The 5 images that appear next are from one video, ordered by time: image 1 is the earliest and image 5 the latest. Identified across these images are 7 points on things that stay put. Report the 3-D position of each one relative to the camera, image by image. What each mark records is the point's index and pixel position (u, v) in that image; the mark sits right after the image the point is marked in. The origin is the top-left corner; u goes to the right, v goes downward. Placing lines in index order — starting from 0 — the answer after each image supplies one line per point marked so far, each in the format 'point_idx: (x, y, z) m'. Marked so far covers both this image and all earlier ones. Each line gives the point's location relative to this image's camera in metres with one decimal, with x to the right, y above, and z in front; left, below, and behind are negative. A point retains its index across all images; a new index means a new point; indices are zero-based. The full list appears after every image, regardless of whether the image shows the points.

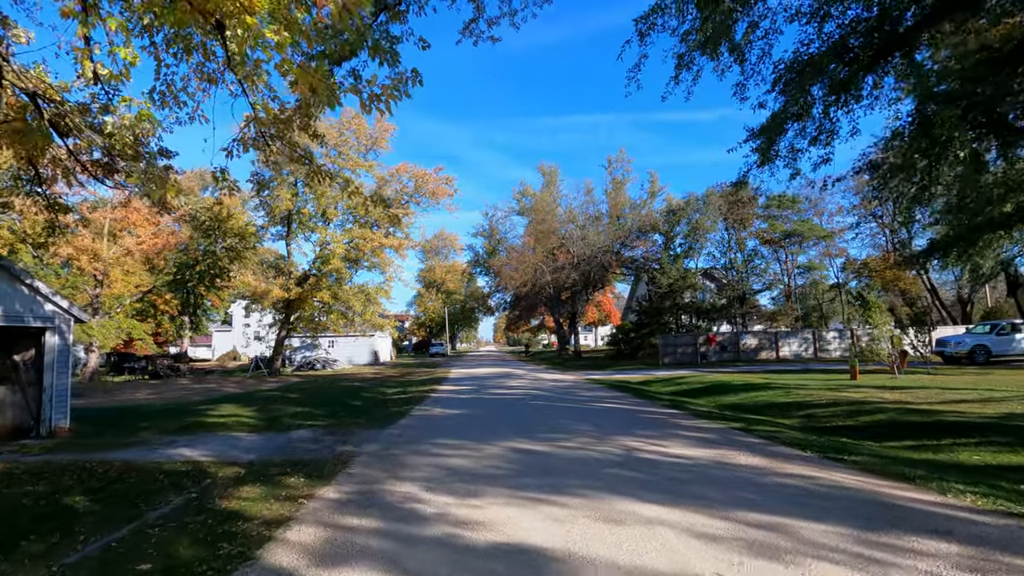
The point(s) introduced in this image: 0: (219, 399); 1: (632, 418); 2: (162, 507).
0: (-9.1, -3.5, +17.8) m
1: (+2.3, -2.4, +10.6) m
2: (-3.5, -2.2, +5.7) m
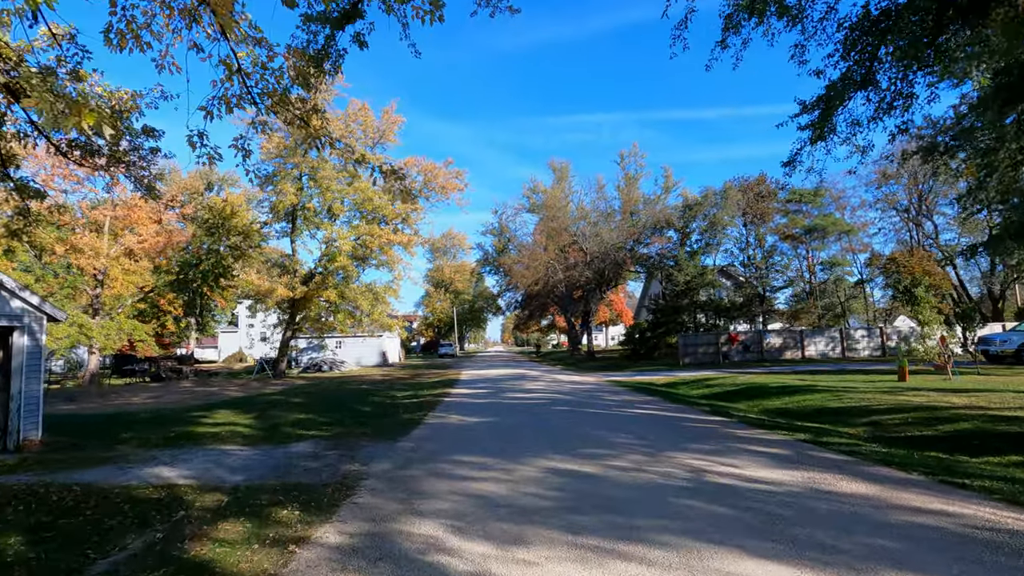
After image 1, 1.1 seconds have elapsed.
0: (-8.5, -3.4, +16.6) m
1: (+2.7, -2.3, +9.3) m
2: (-3.1, -2.1, +4.4) m
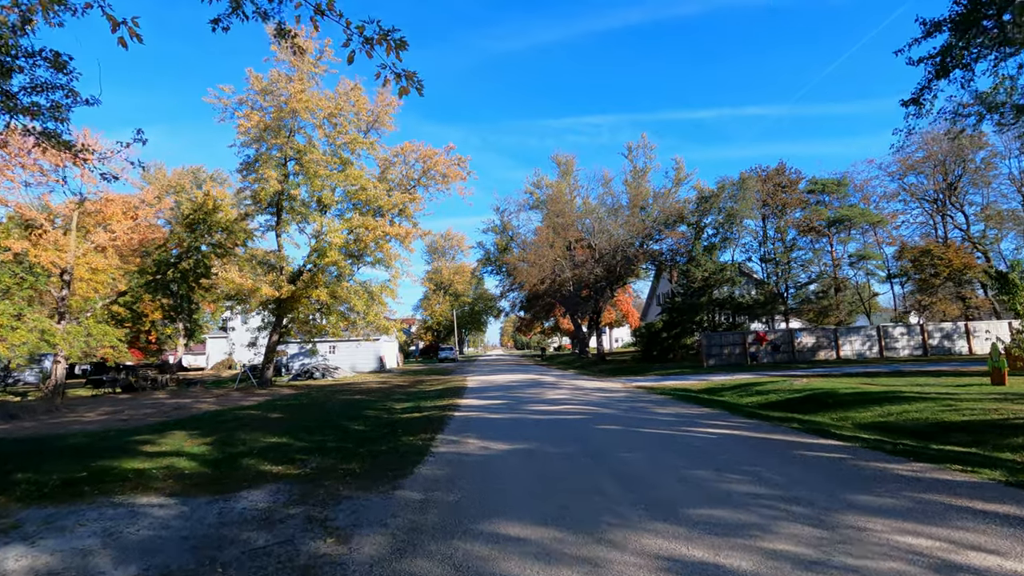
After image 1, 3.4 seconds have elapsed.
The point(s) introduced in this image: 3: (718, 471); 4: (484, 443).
0: (-8.0, -3.2, +13.8) m
1: (+3.3, -2.0, +6.5) m
2: (-2.5, -1.8, +1.6) m
3: (+2.1, -1.9, +6.1) m
4: (-0.4, -2.3, +8.3) m
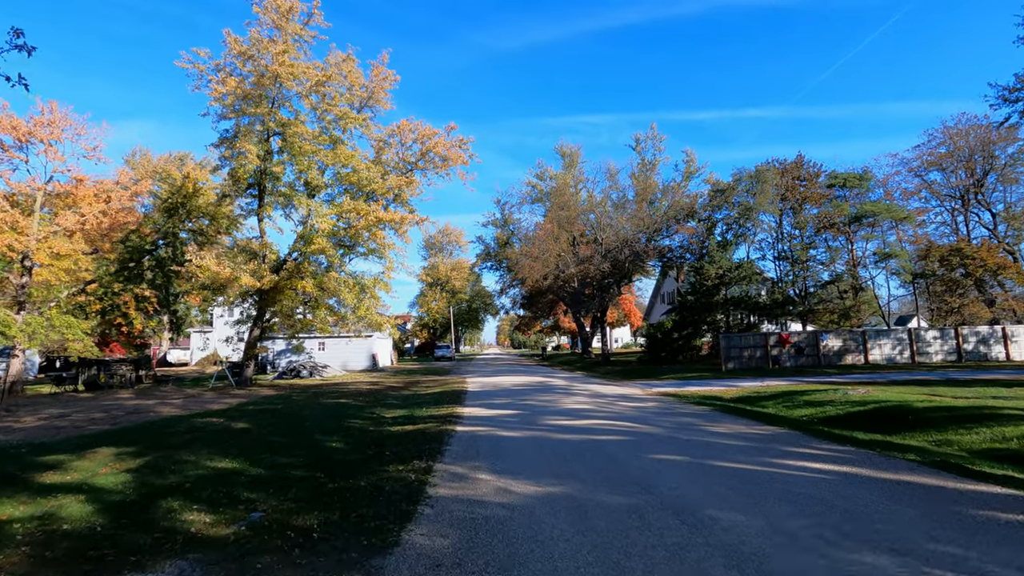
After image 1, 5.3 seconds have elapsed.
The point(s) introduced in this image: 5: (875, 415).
0: (-7.8, -2.9, +11.4) m
1: (+3.6, -1.8, +4.2) m
2: (-2.2, -1.5, -0.7) m
3: (+2.5, -1.7, +3.7) m
4: (-0.1, -2.0, +6.0) m
5: (+7.3, -2.6, +11.6) m
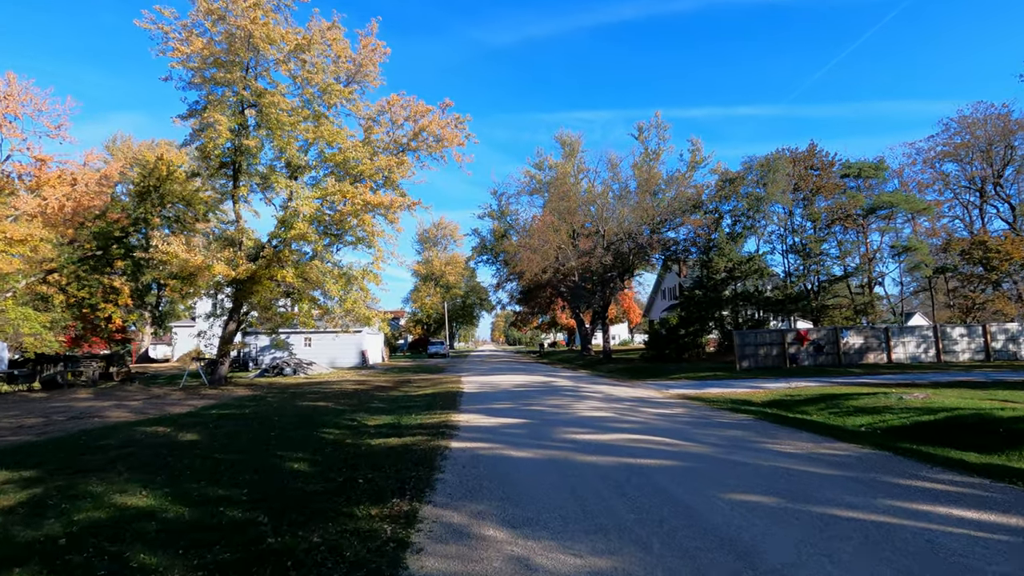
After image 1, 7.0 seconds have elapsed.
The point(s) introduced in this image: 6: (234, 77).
0: (-7.7, -2.6, +9.3) m
1: (+3.8, -1.6, +2.2) m
2: (-1.9, -1.3, -2.8) m
3: (+2.7, -1.5, +1.7) m
4: (+0.1, -1.8, +4.0) m
5: (+7.4, -2.3, +9.7) m
6: (-8.9, +6.8, +18.5) m
